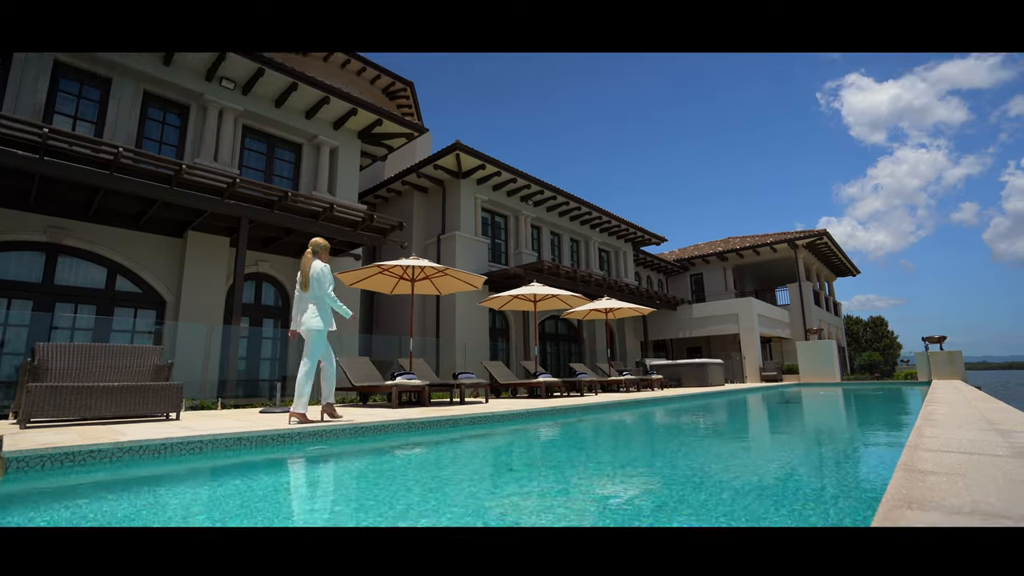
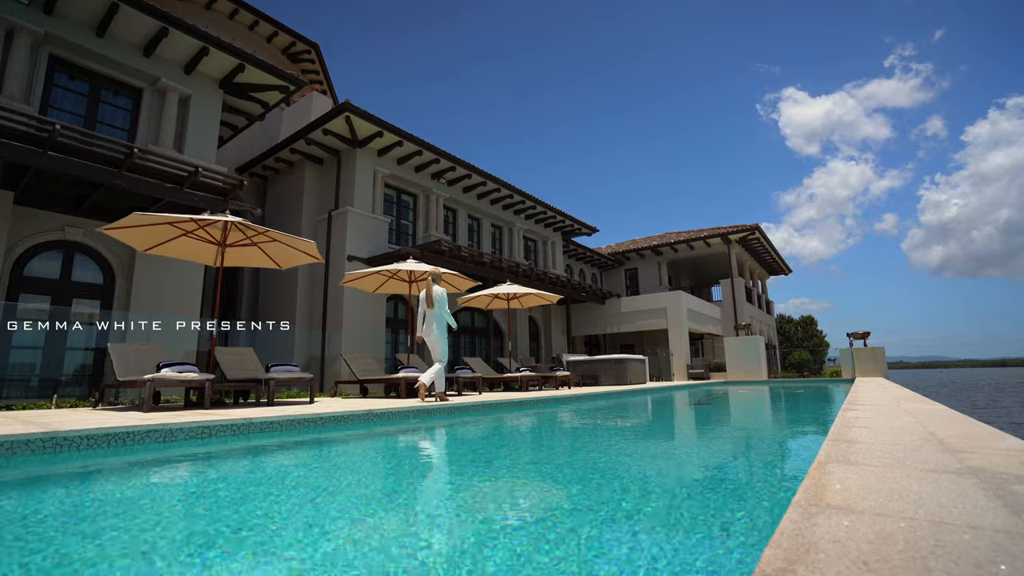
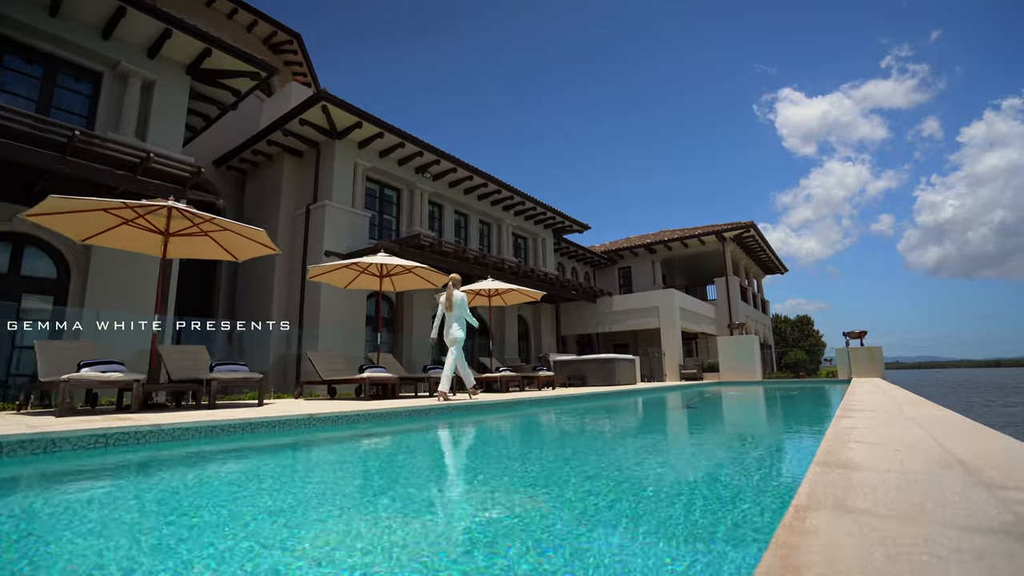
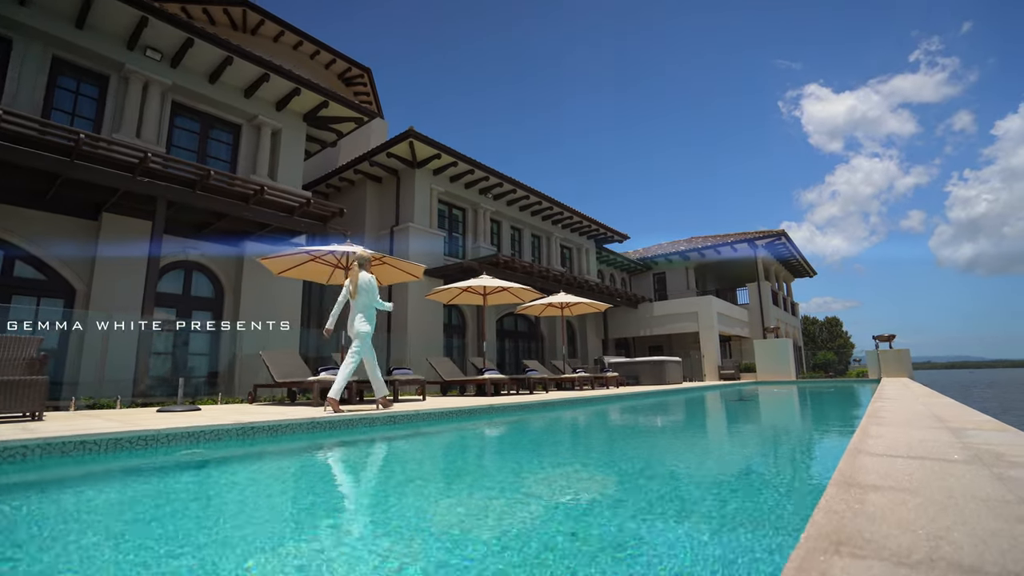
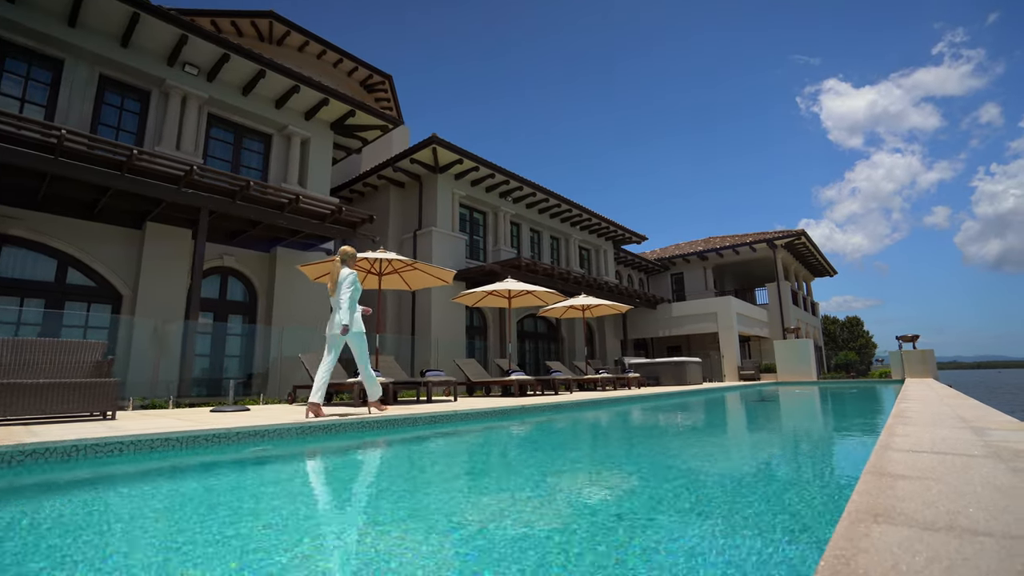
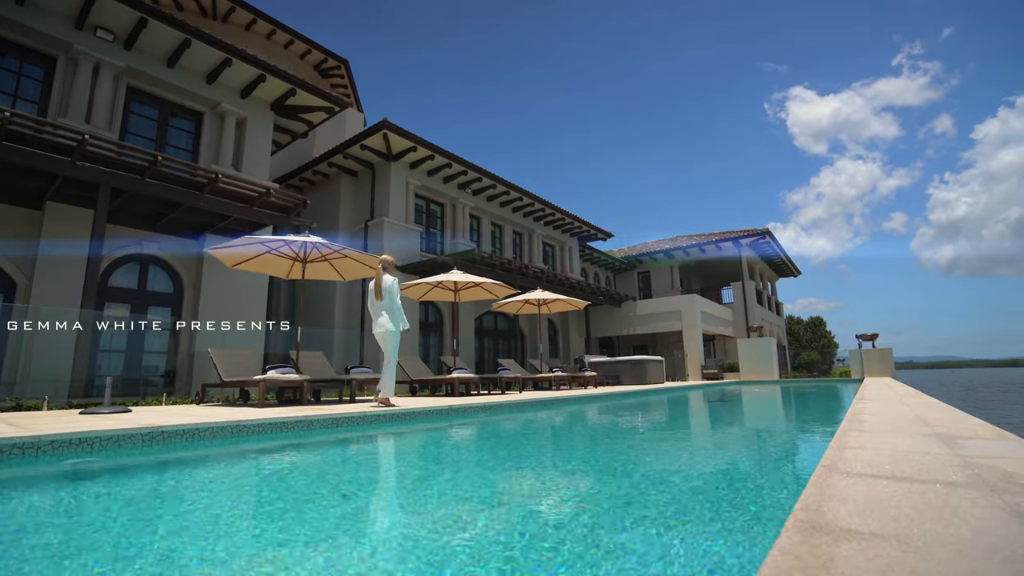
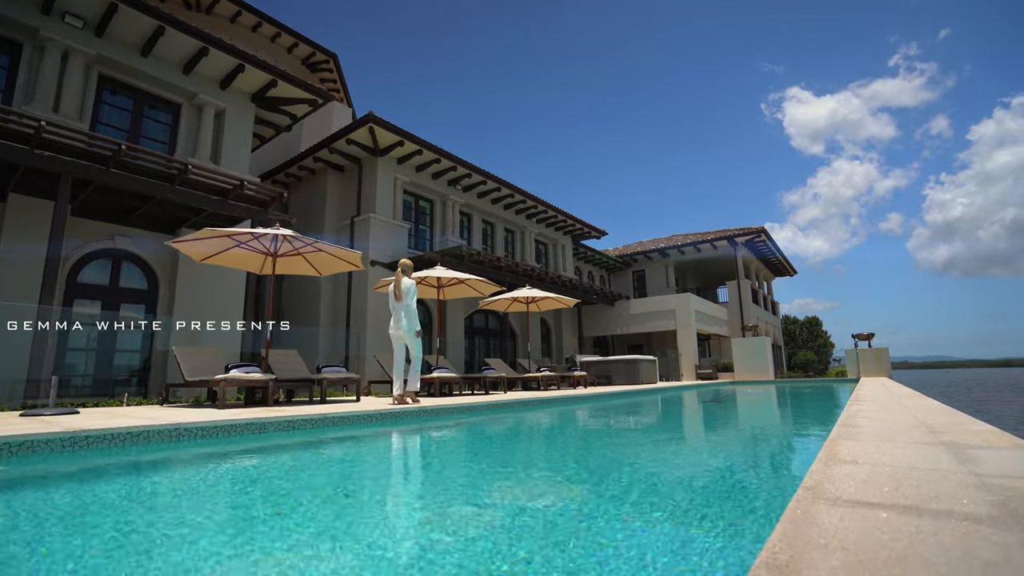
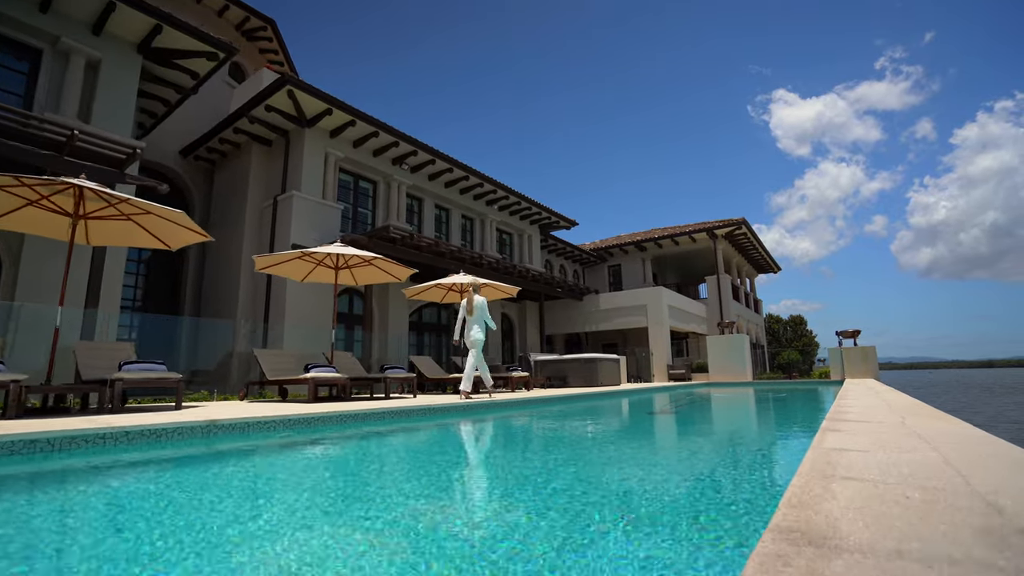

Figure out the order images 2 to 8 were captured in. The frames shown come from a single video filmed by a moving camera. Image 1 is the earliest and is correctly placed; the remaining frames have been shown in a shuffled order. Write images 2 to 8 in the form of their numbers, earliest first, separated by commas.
5, 4, 6, 7, 2, 3, 8
